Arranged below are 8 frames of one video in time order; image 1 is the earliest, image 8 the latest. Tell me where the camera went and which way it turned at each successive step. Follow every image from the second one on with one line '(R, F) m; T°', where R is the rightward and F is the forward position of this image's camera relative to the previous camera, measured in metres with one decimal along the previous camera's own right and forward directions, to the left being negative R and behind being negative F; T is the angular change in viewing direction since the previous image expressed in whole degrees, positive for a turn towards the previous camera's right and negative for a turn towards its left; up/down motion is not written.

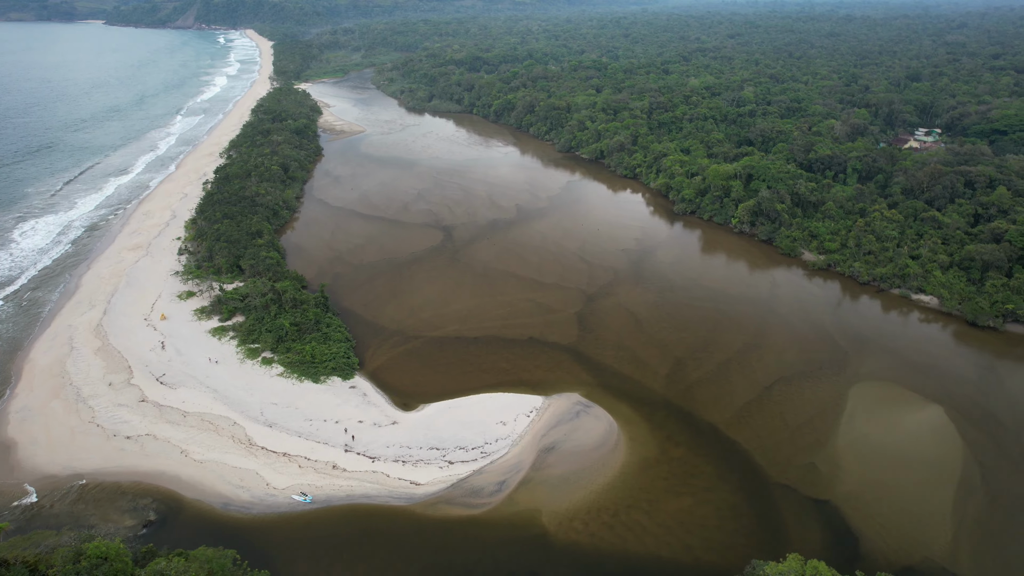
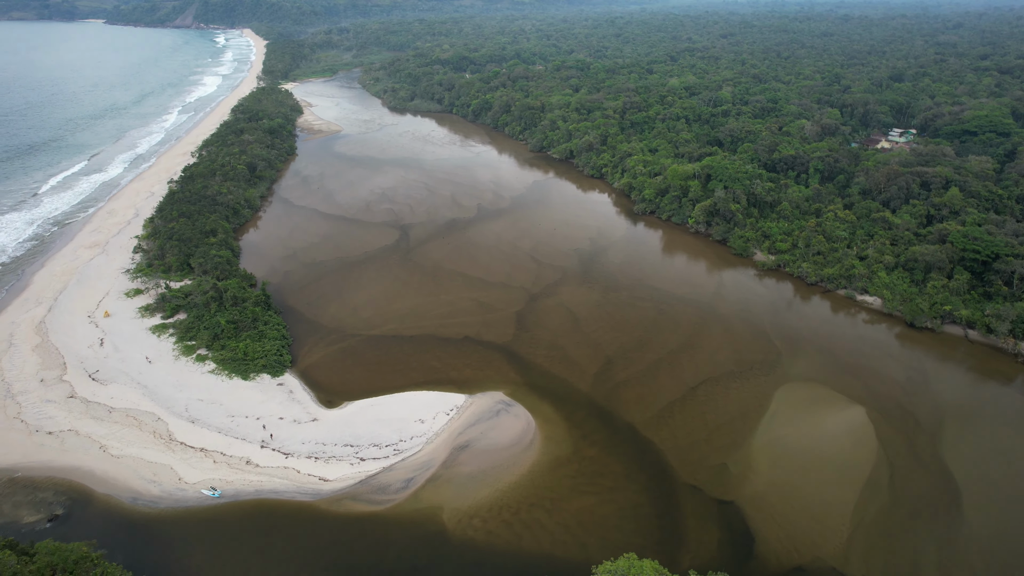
(+4.2, -0.2) m; -1°
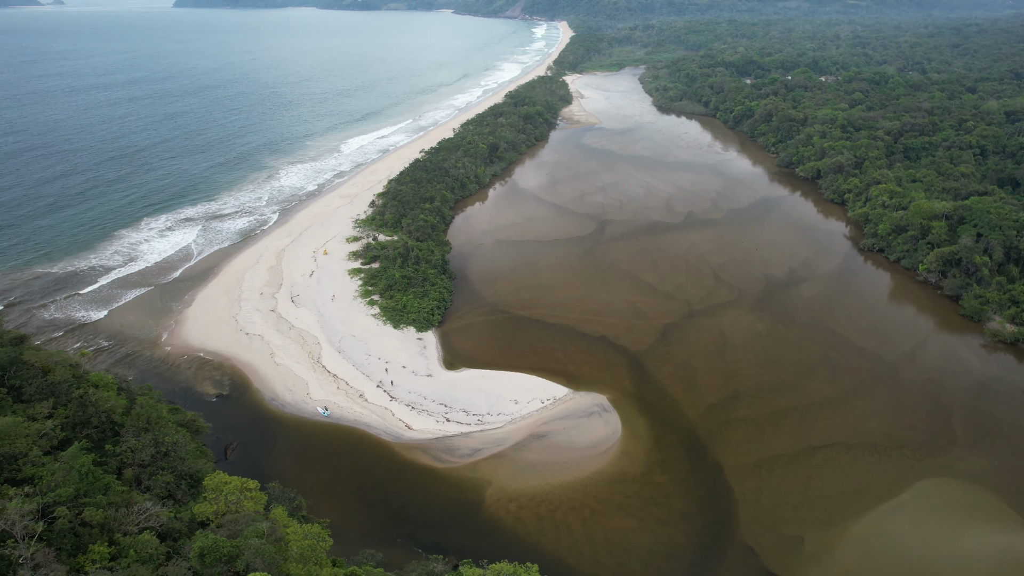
(+7.7, +1.2) m; -24°
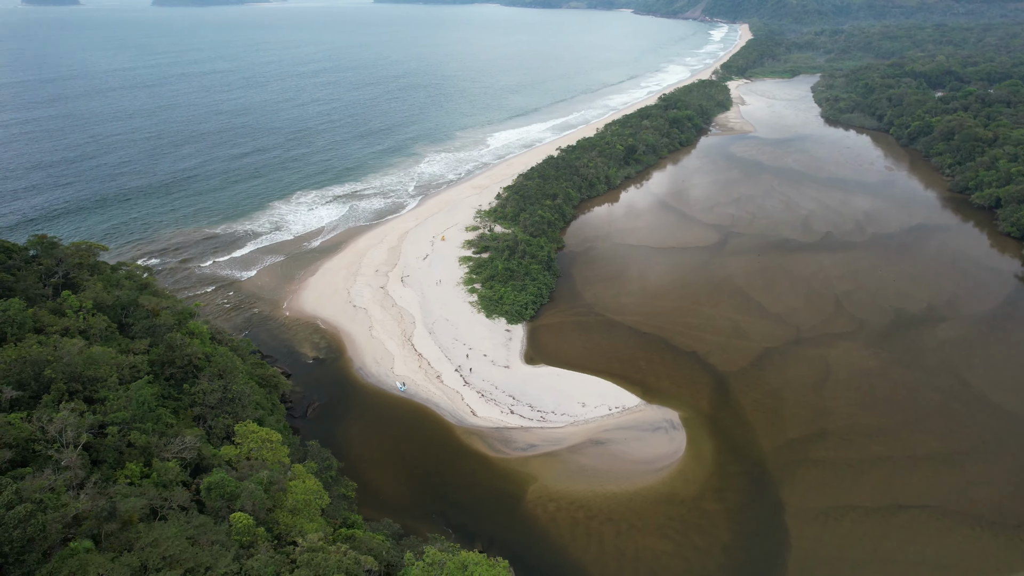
(+3.8, +0.3) m; -13°
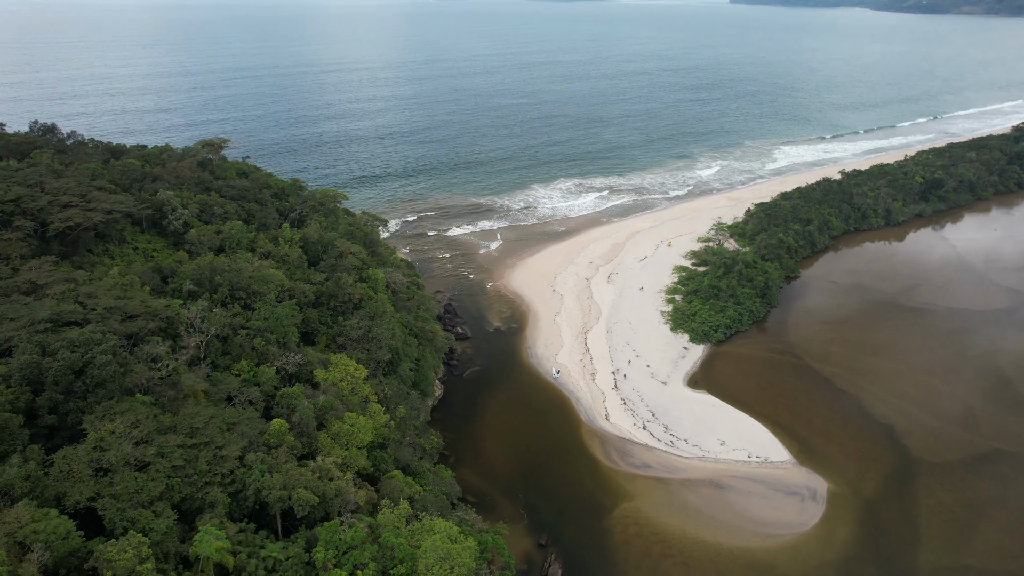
(+6.8, +1.3) m; -26°
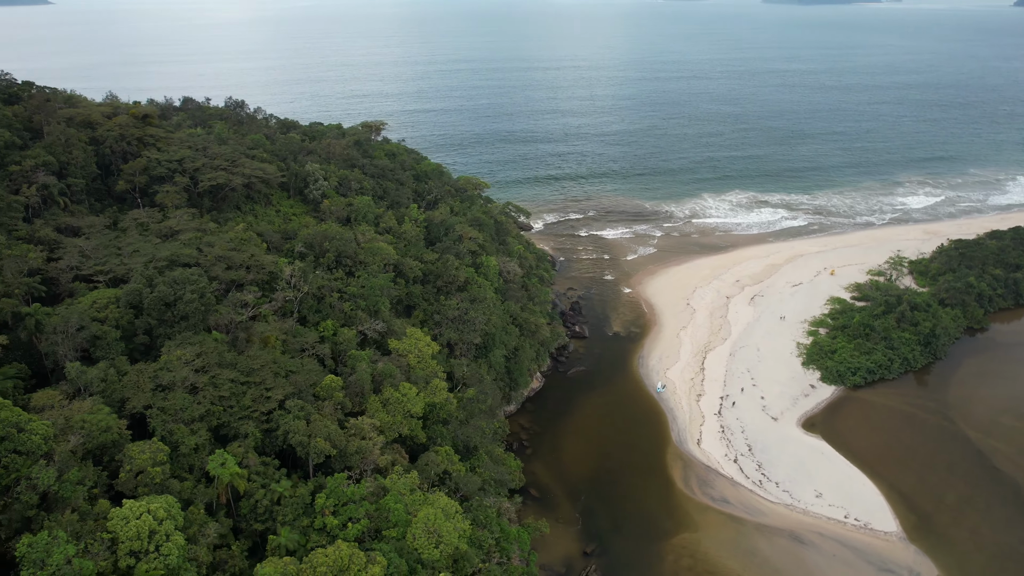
(+4.3, +0.5) m; -17°
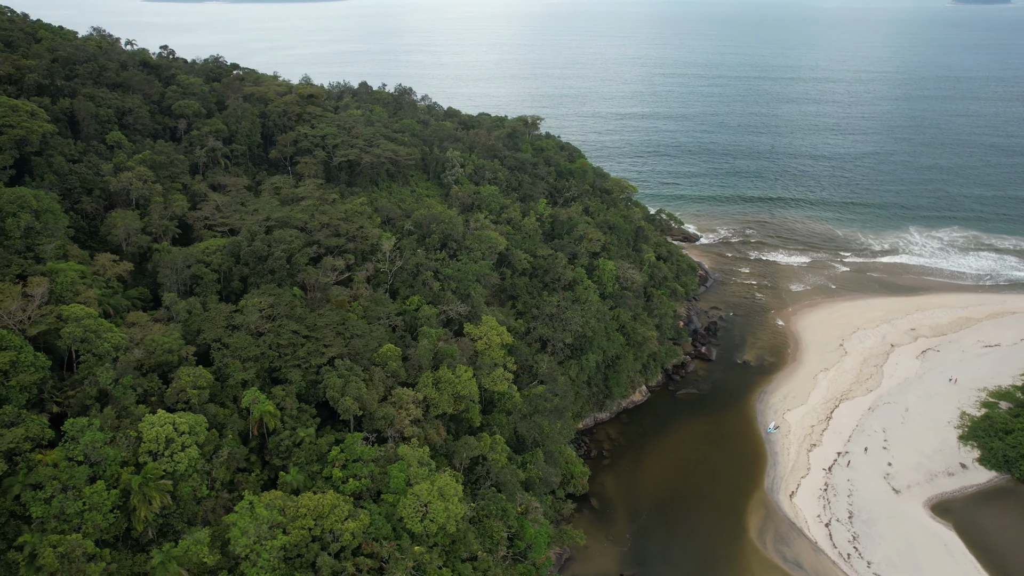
(+4.9, +0.7) m; -18°
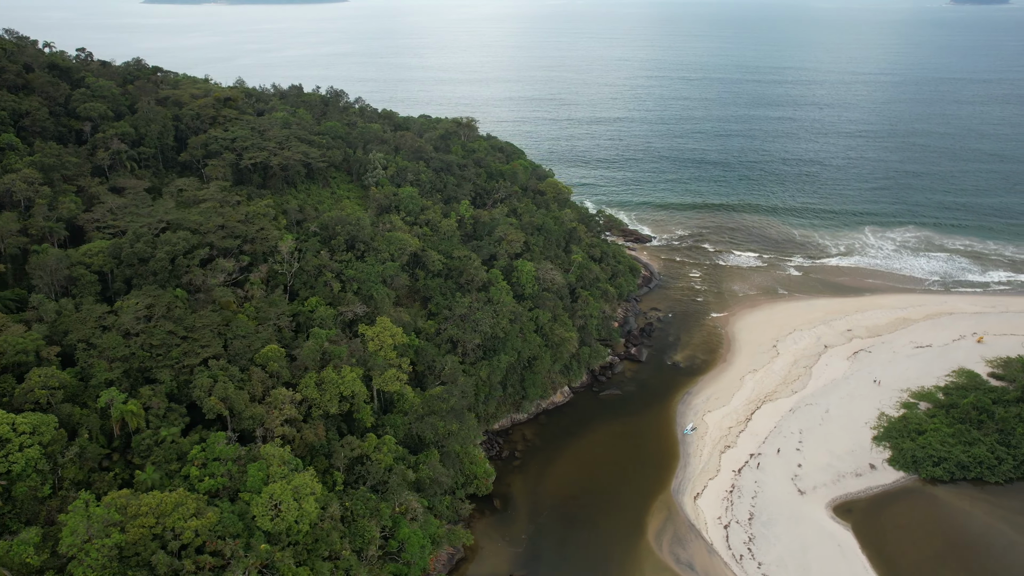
(+4.1, -0.1) m; -1°
